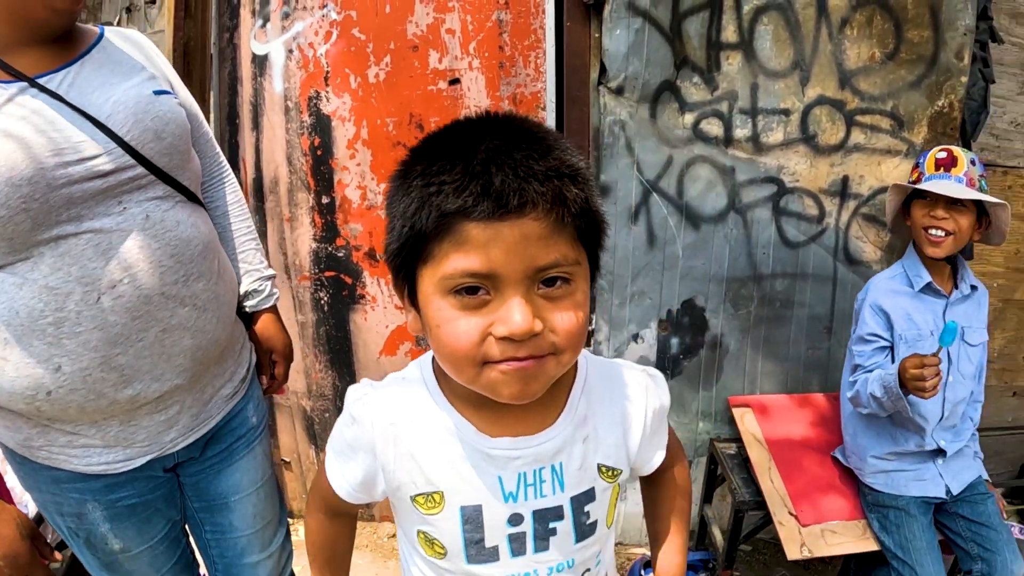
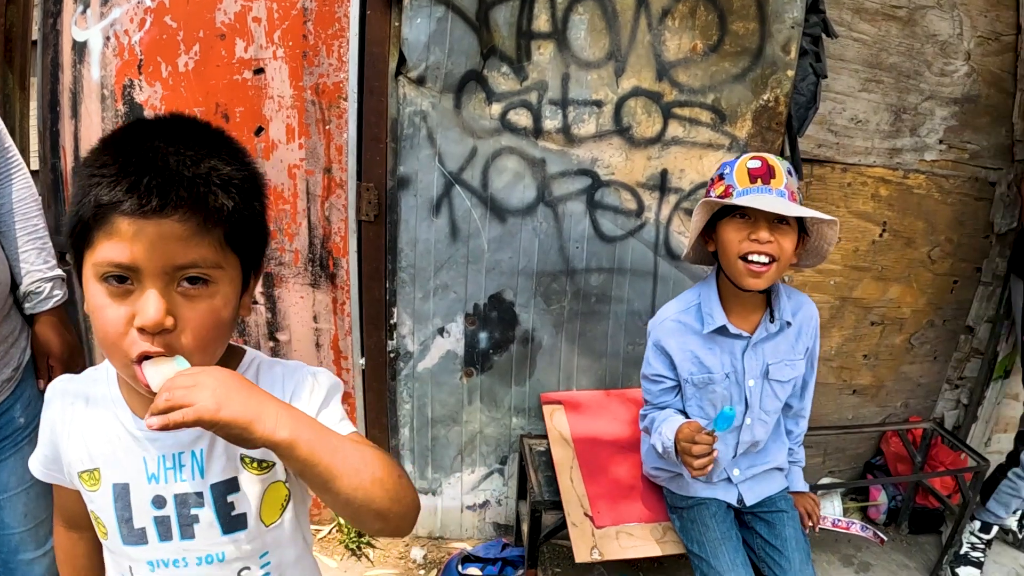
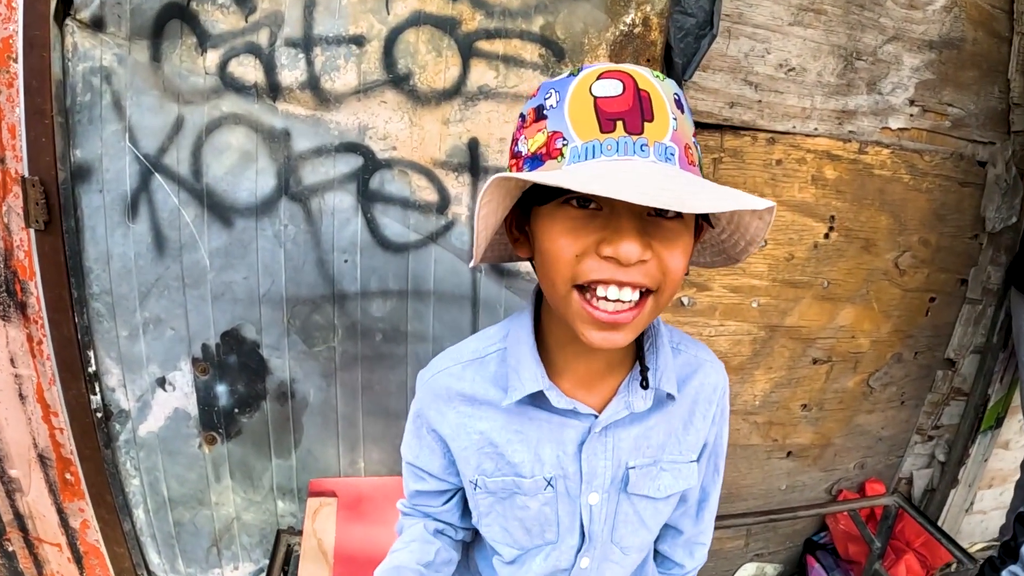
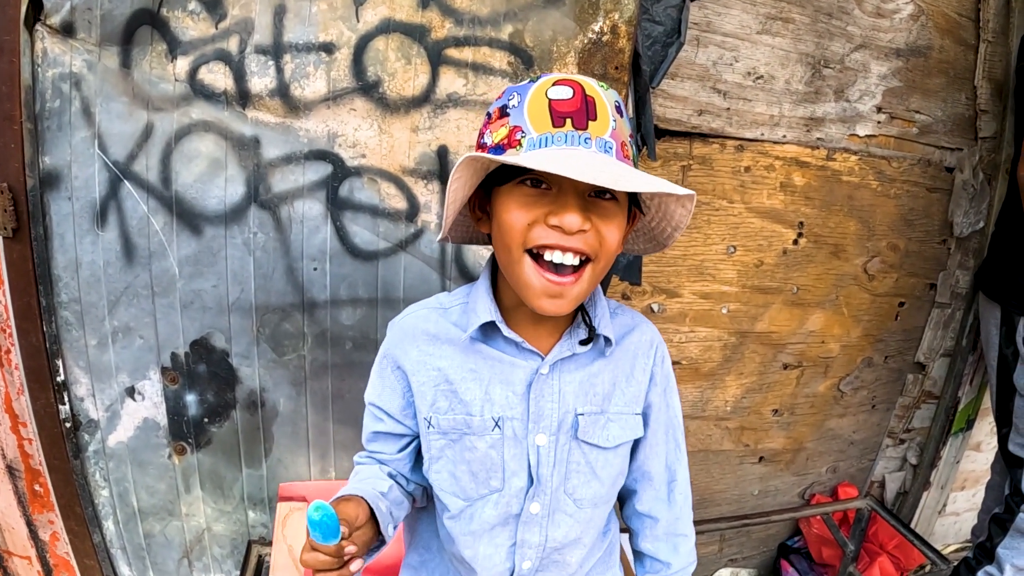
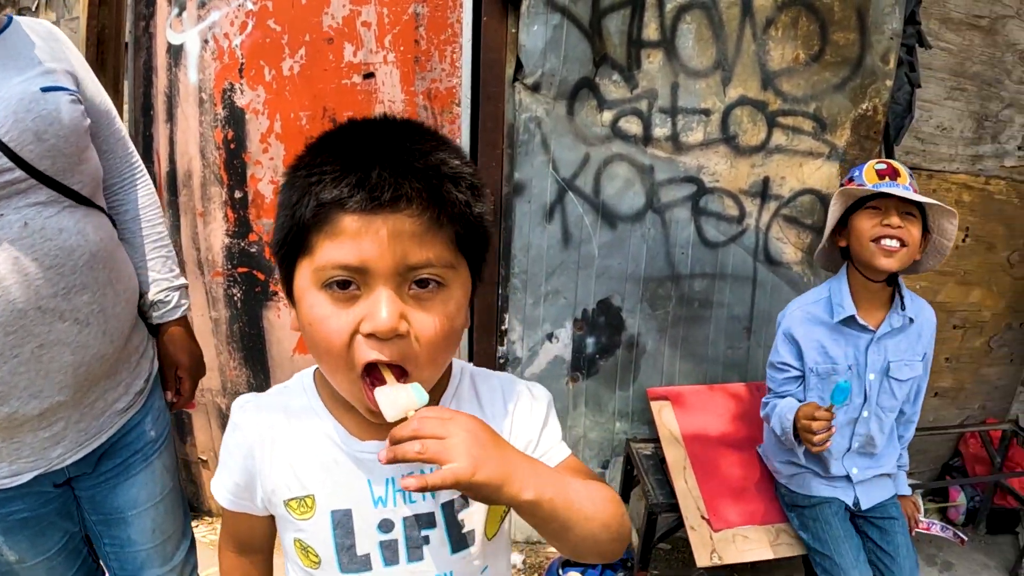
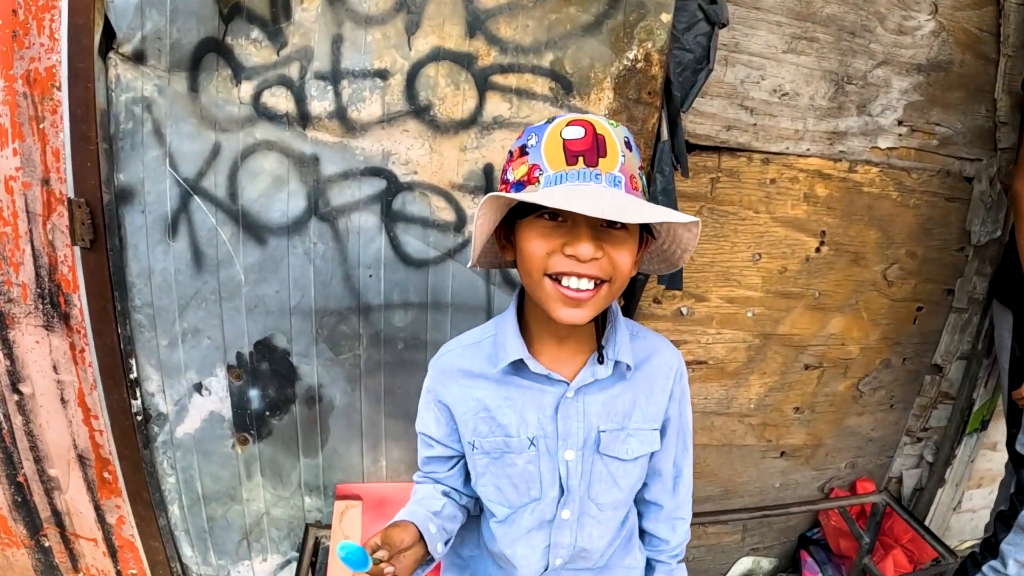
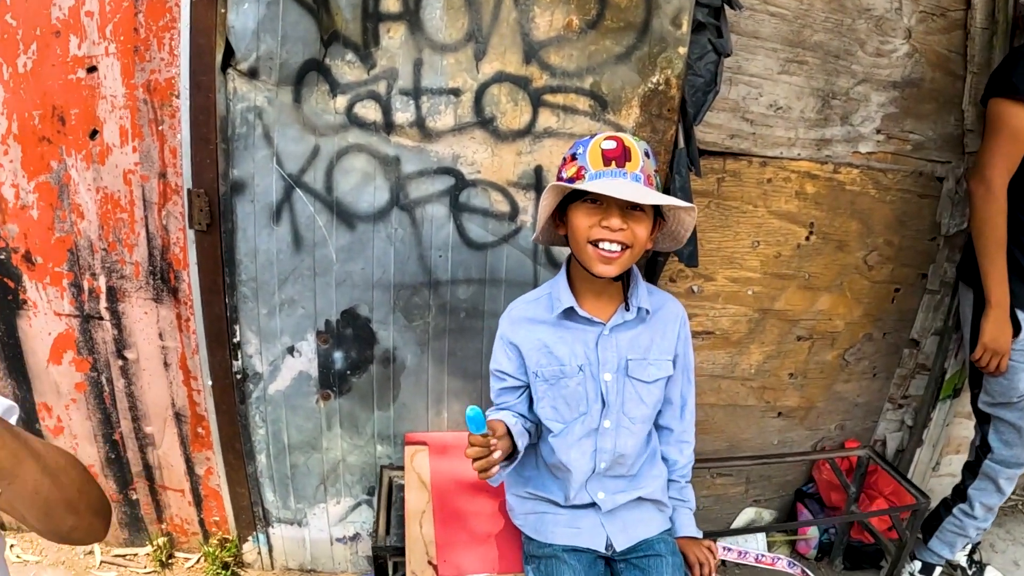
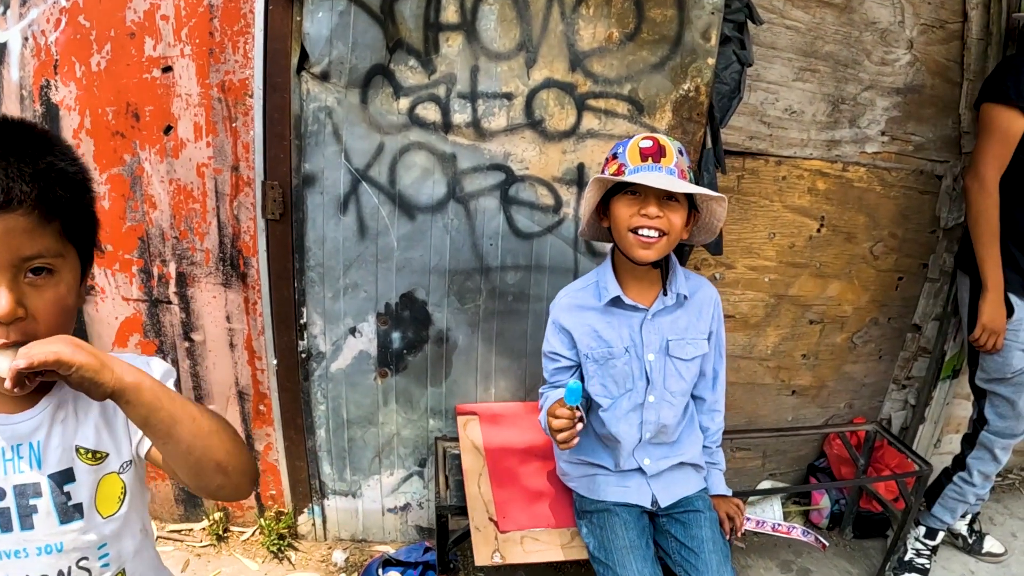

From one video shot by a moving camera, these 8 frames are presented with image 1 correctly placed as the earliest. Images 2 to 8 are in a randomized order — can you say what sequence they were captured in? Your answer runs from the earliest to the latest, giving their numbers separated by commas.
5, 2, 8, 7, 6, 3, 4
